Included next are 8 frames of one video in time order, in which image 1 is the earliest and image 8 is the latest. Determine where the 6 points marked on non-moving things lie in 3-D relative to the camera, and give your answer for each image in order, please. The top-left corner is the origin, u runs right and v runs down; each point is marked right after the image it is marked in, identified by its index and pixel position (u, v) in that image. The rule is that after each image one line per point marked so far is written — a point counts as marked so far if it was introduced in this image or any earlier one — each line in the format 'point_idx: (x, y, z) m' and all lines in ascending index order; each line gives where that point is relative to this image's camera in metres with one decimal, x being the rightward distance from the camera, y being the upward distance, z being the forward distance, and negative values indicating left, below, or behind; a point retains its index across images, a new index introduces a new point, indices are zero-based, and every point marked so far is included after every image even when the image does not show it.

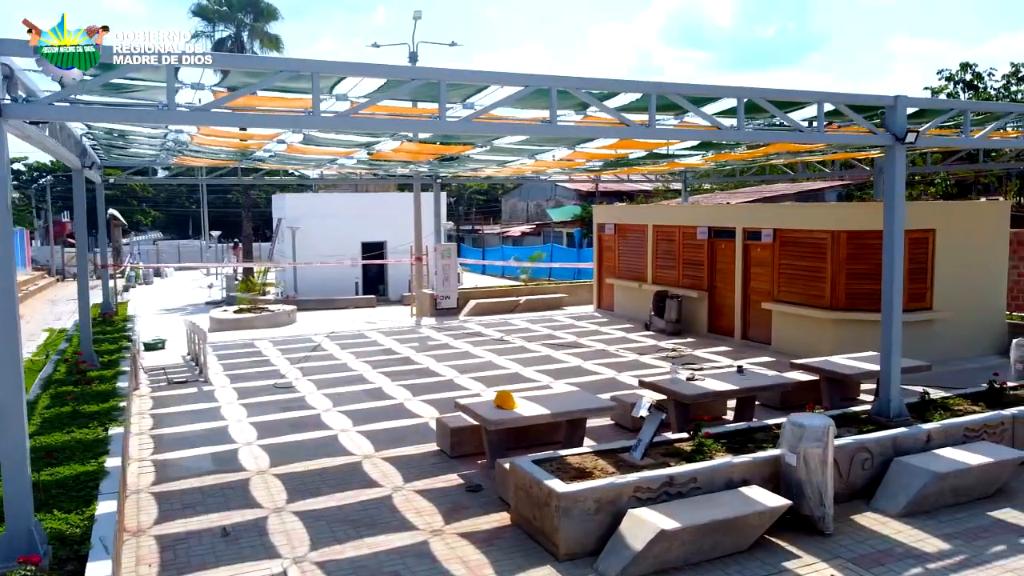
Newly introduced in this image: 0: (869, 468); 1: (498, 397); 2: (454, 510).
0: (+2.9, -1.5, +6.8) m
1: (-0.1, -1.0, +7.5) m
2: (-0.5, -1.8, +6.7) m
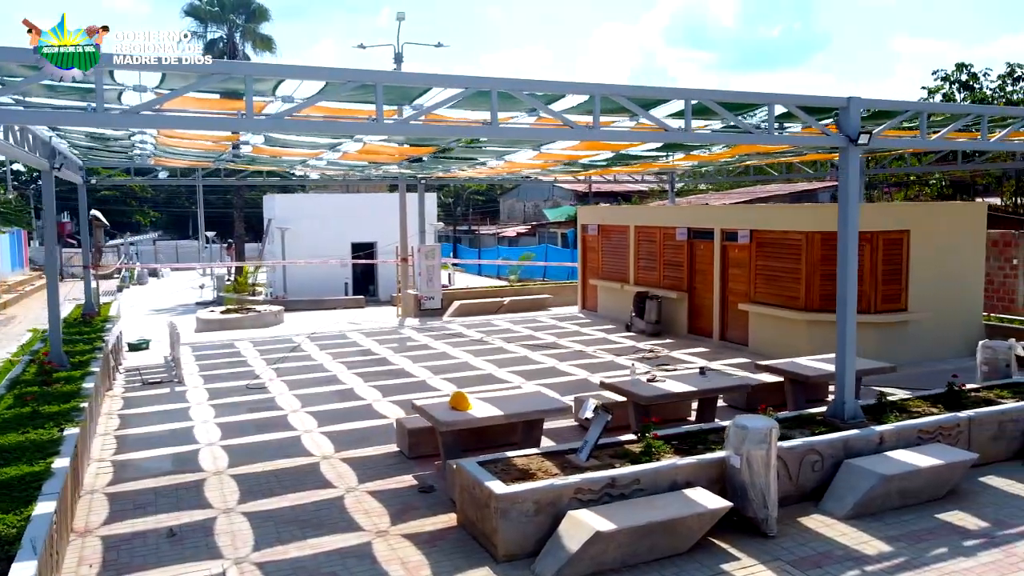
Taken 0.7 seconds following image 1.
0: (+2.5, -1.5, +6.8) m
1: (-0.6, -1.0, +7.5) m
2: (-0.9, -1.8, +6.7) m
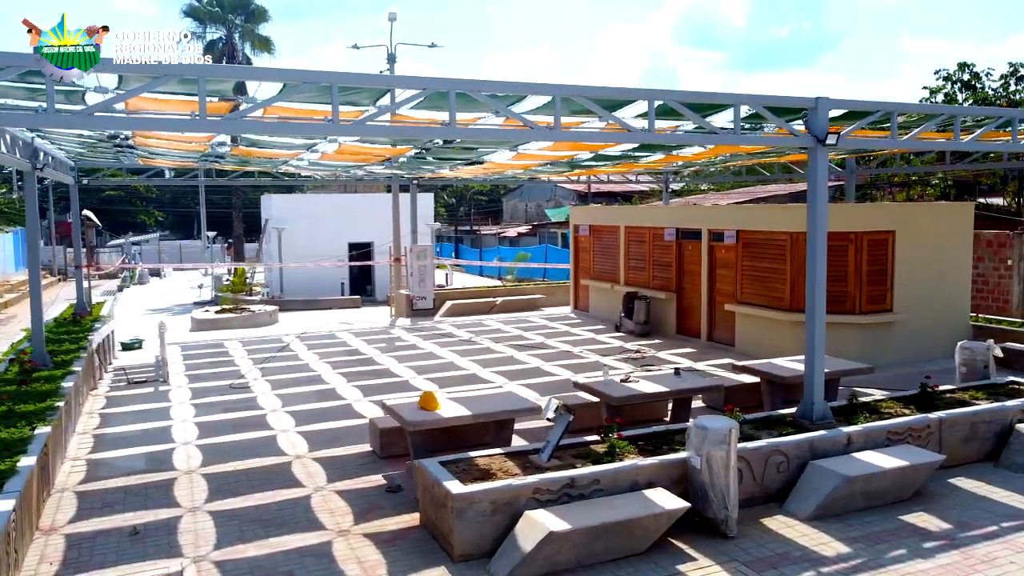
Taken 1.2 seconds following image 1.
0: (+2.2, -1.5, +6.8) m
1: (-0.8, -1.0, +7.5) m
2: (-1.2, -1.8, +6.7) m
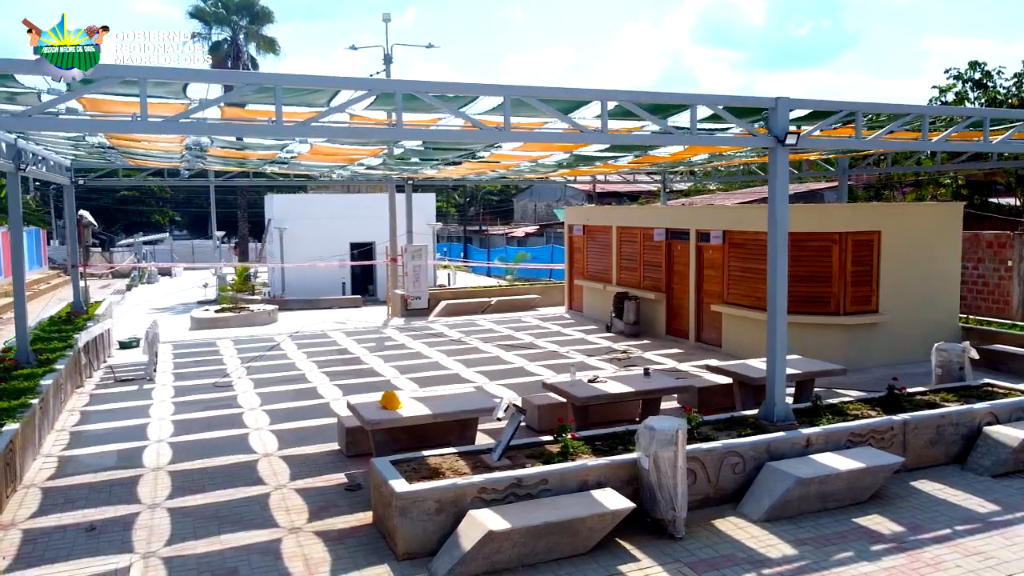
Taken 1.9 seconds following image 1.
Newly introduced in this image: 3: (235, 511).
0: (+1.9, -1.5, +6.8) m
1: (-1.2, -1.0, +7.6) m
2: (-1.6, -1.8, +6.8) m
3: (-2.3, -1.8, +6.8) m
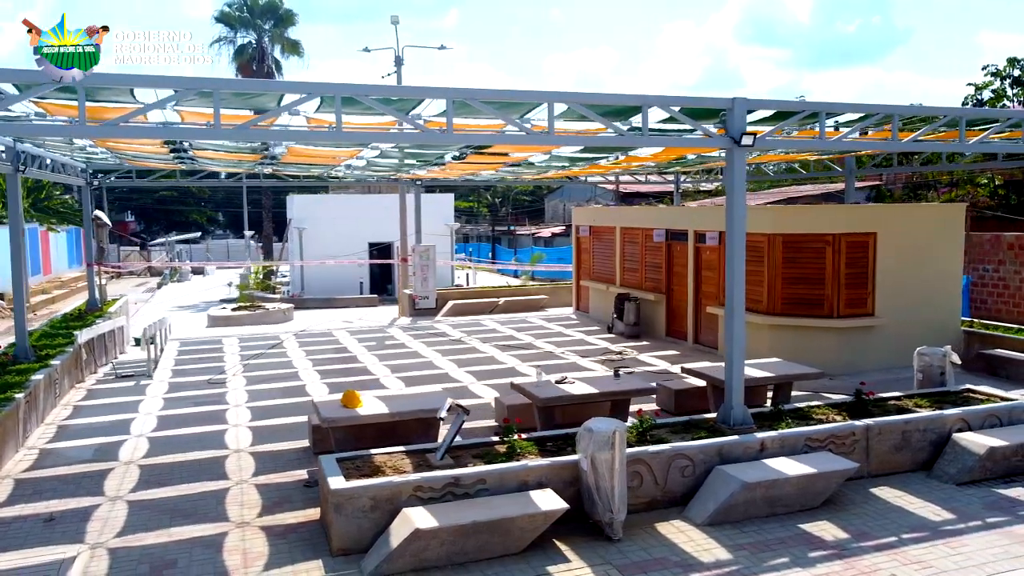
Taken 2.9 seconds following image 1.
0: (+1.4, -1.5, +6.7) m
1: (-1.6, -1.0, +7.7) m
2: (-2.0, -1.8, +6.9) m
3: (-2.7, -1.8, +6.9) m
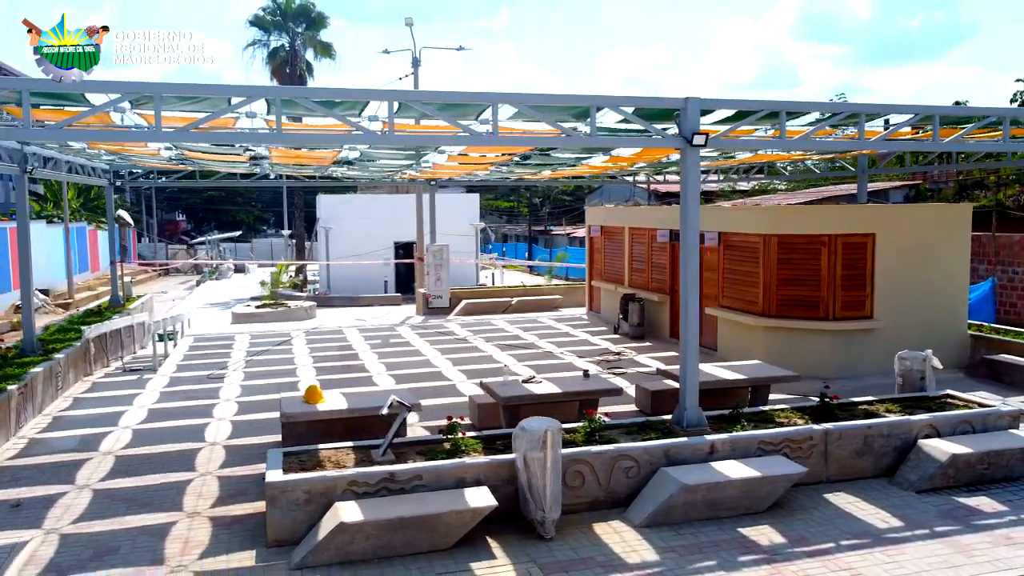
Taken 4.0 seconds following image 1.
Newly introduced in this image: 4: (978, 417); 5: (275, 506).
0: (+1.0, -1.5, +6.7) m
1: (-1.9, -1.0, +7.8) m
2: (-2.4, -1.8, +7.1) m
3: (-3.1, -1.8, +7.2) m
4: (+4.3, -1.2, +7.6) m
5: (-1.7, -1.6, +6.0) m
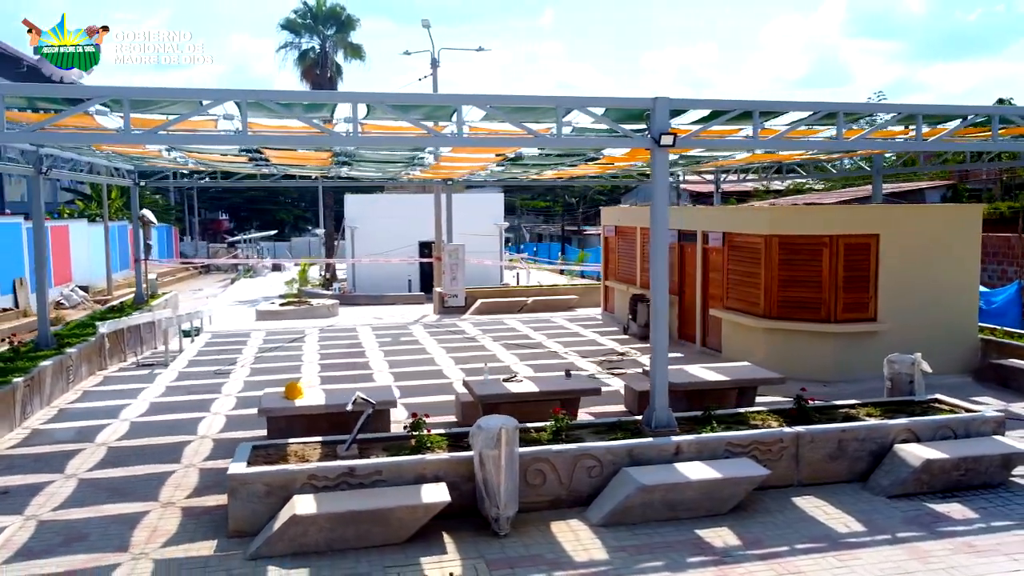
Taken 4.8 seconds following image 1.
0: (+0.7, -1.5, +6.7) m
1: (-2.2, -1.0, +8.0) m
2: (-2.7, -1.8, +7.3) m
3: (-3.4, -1.8, +7.4) m
4: (+4.0, -1.2, +7.5) m
5: (-2.0, -1.5, +6.1) m
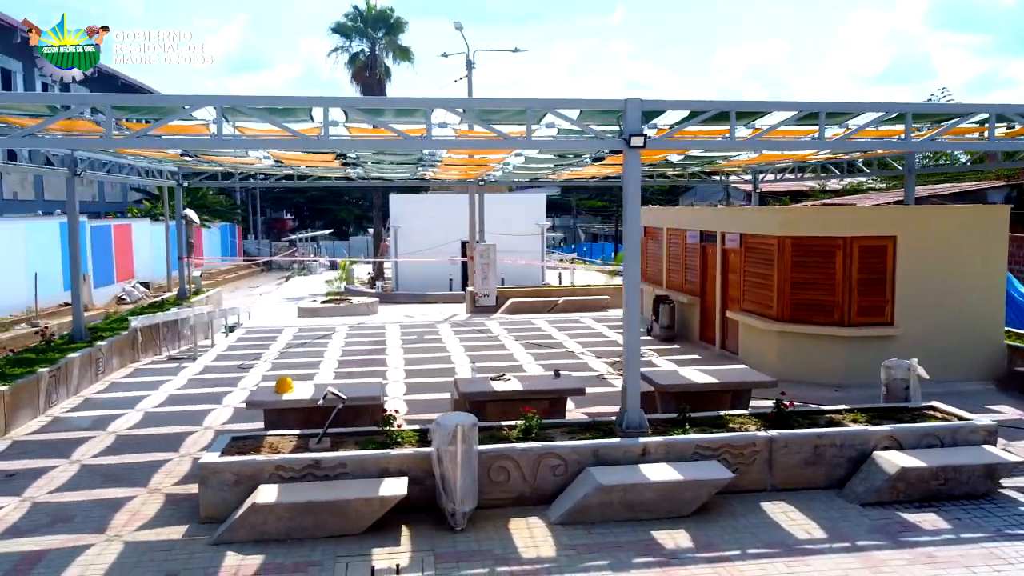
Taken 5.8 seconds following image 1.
0: (+0.4, -1.5, +6.8) m
1: (-2.3, -1.0, +8.3) m
2: (-2.9, -1.7, +7.6) m
3: (-3.6, -1.7, +7.8) m
4: (+3.8, -1.2, +7.3) m
5: (-2.4, -1.5, +6.4) m
